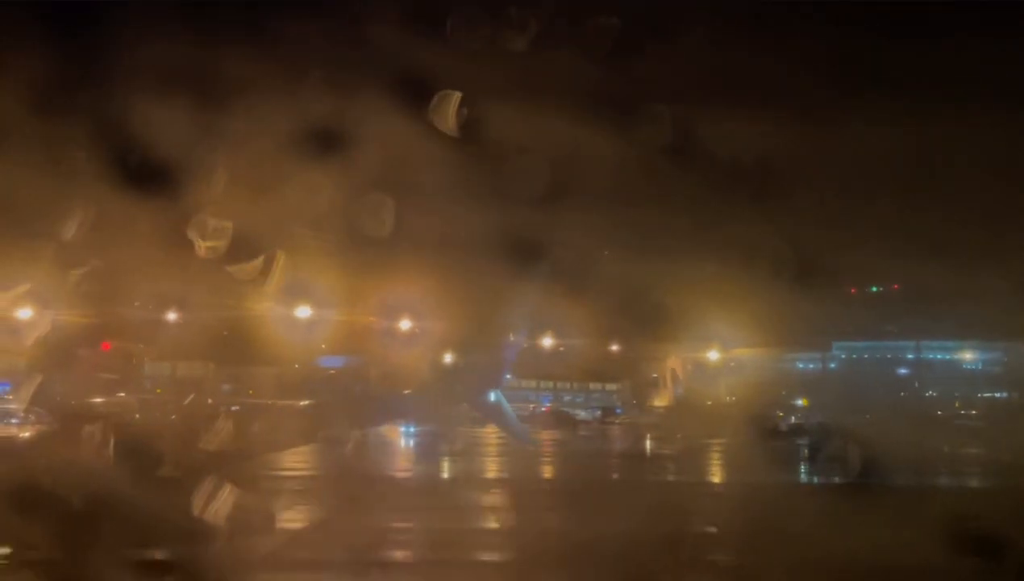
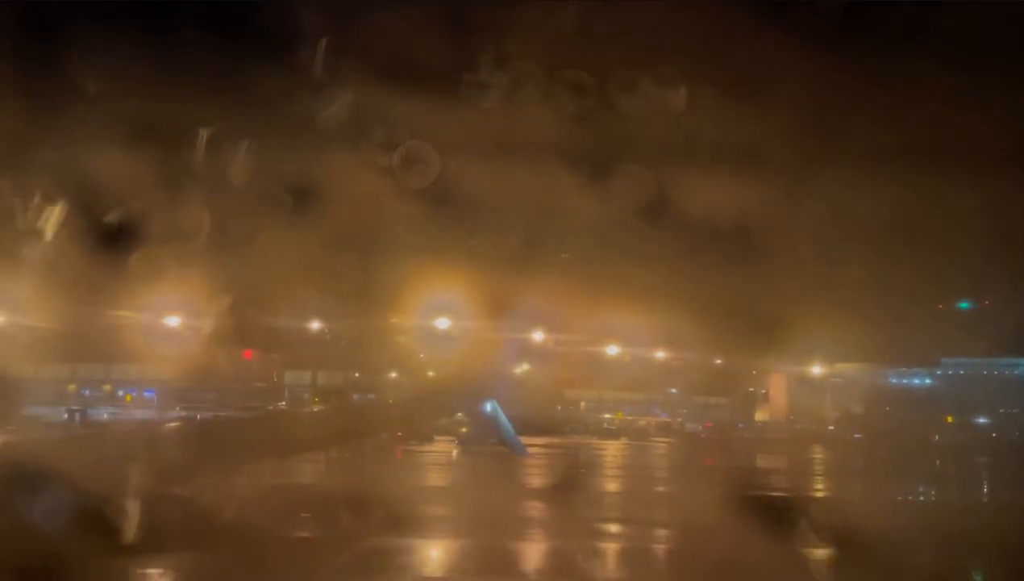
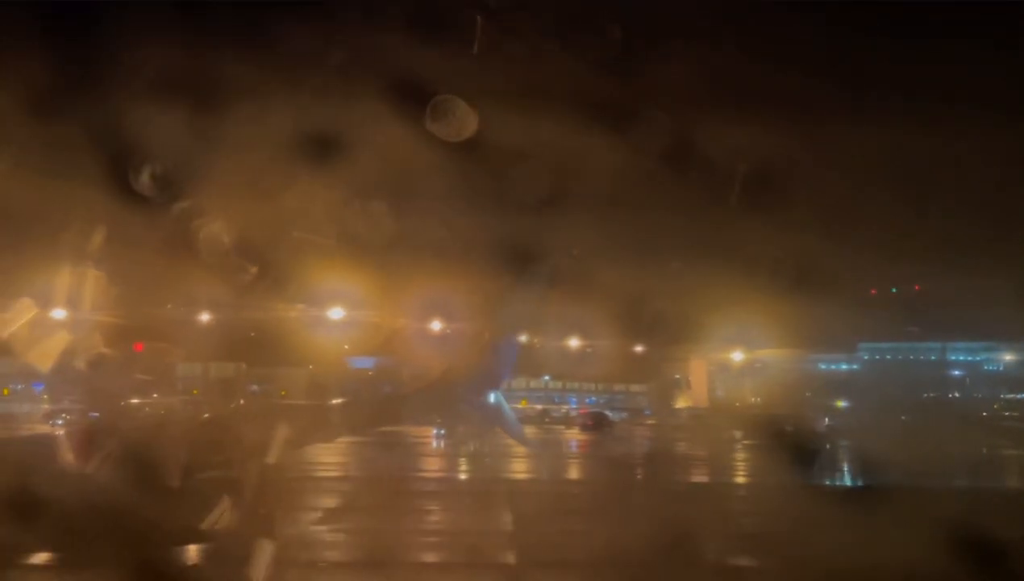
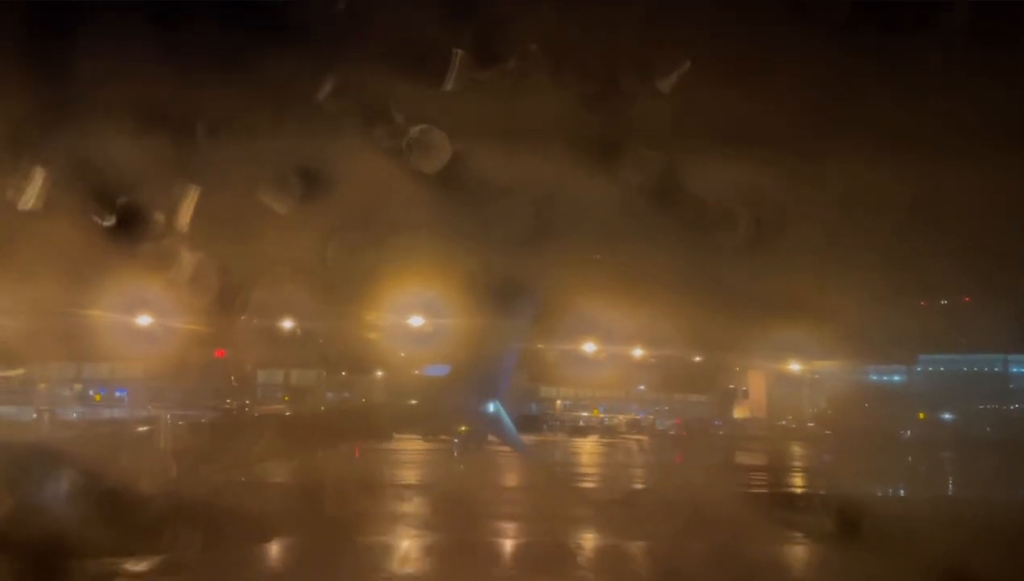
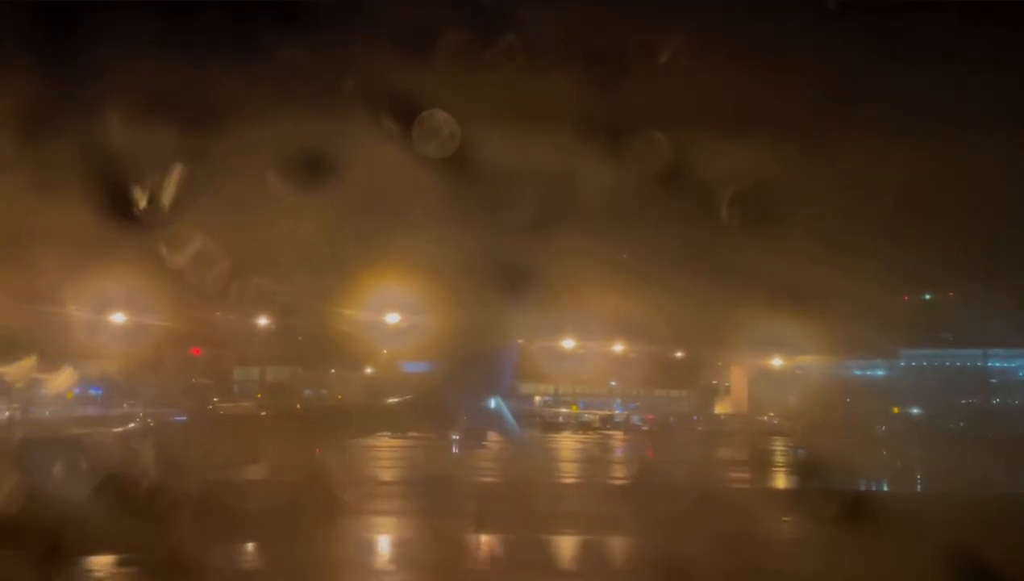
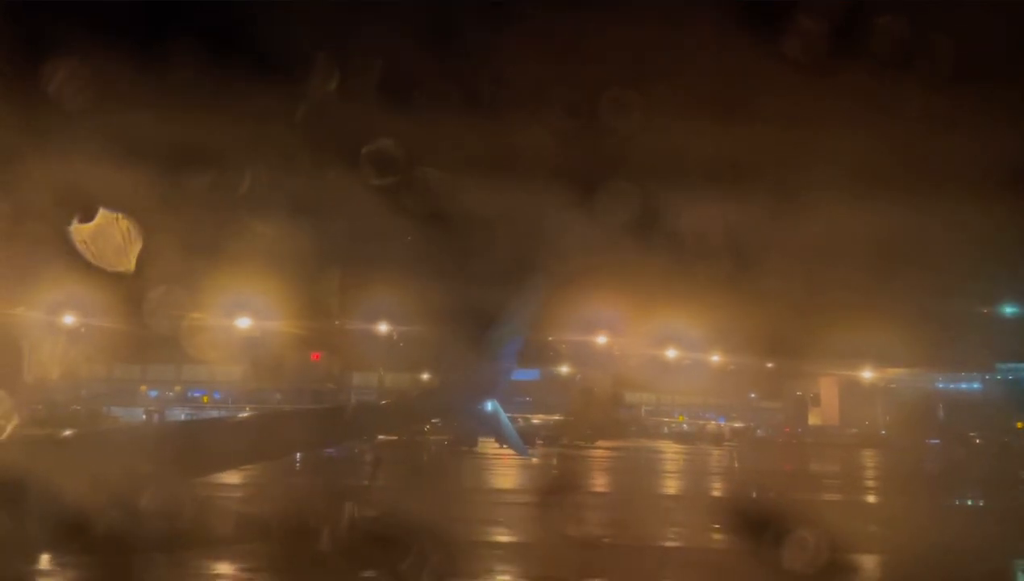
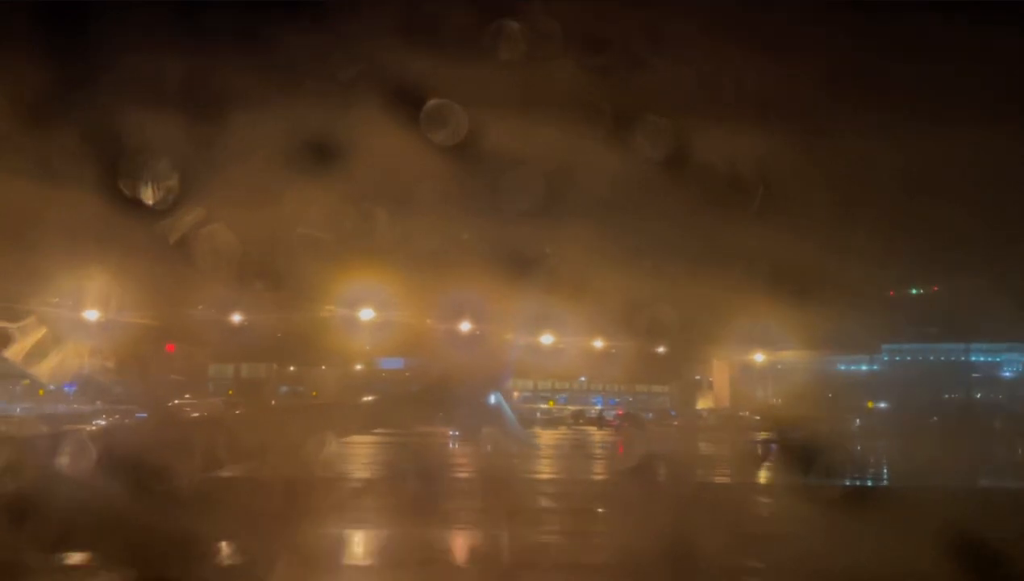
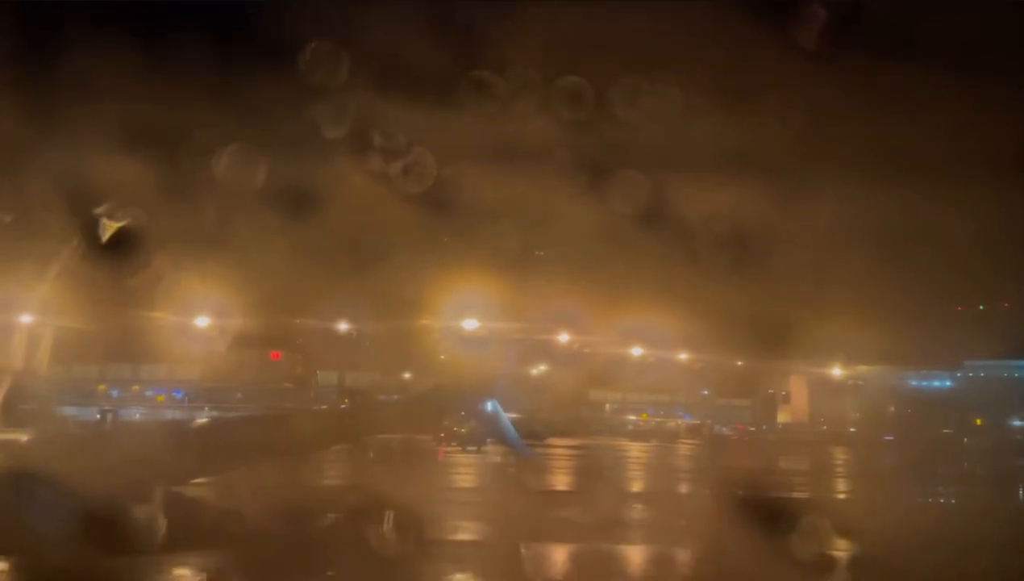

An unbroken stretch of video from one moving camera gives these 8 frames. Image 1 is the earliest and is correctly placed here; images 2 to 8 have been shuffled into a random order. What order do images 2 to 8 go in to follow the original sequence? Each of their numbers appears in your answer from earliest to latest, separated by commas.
3, 7, 5, 4, 2, 8, 6
